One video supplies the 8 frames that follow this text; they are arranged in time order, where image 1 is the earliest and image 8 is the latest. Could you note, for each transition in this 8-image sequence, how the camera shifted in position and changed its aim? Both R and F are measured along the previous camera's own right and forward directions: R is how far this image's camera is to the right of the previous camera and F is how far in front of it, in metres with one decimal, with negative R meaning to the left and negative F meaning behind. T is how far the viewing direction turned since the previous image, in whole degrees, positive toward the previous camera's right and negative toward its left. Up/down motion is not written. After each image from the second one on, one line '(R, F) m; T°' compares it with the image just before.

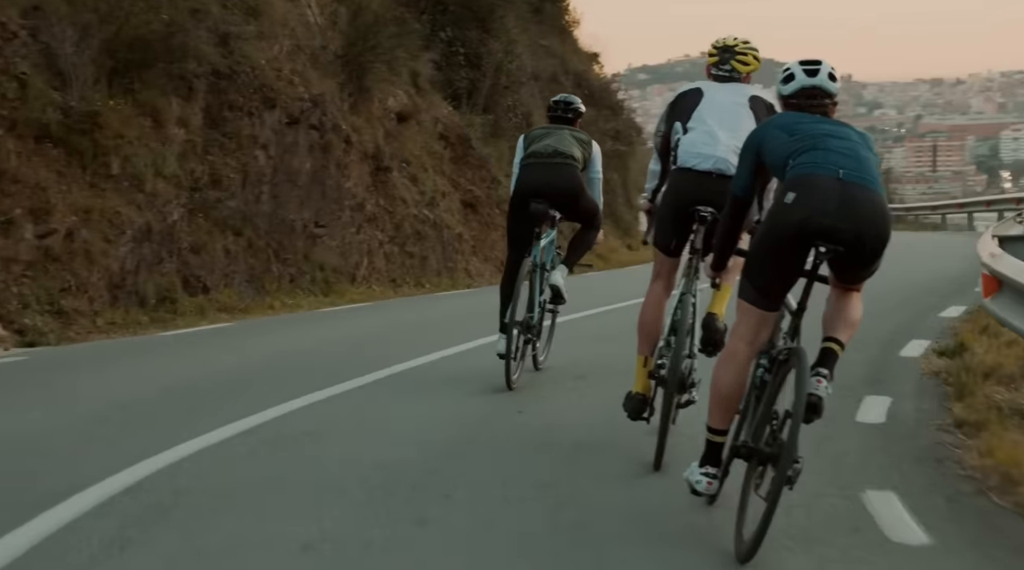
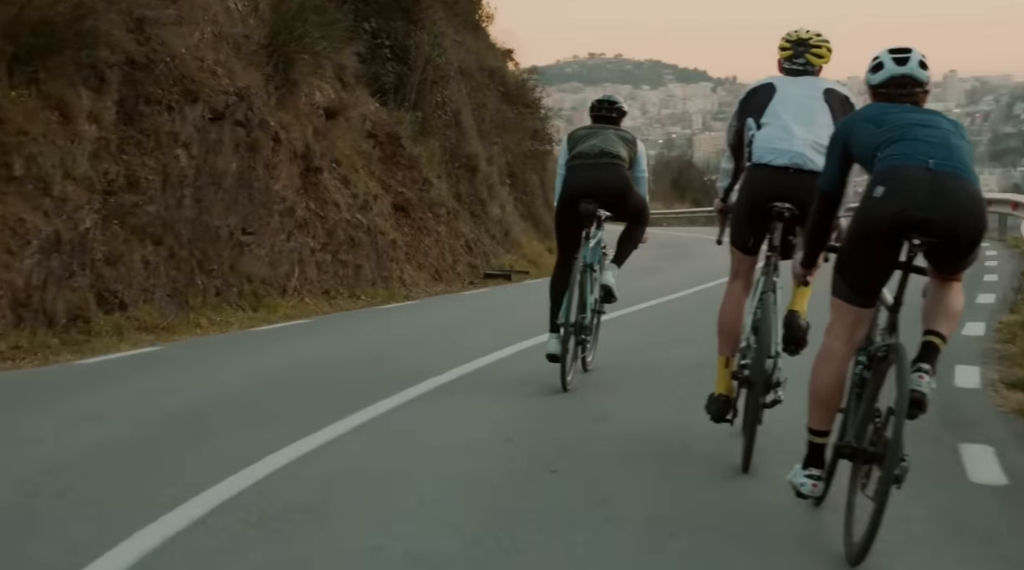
(-0.4, +0.8) m; +5°
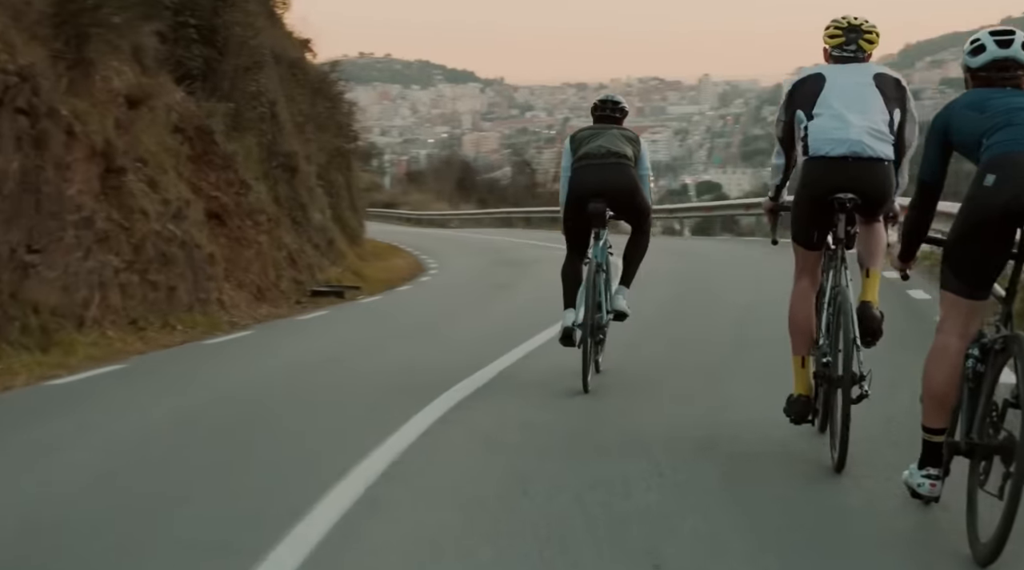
(-0.5, +1.5) m; +10°
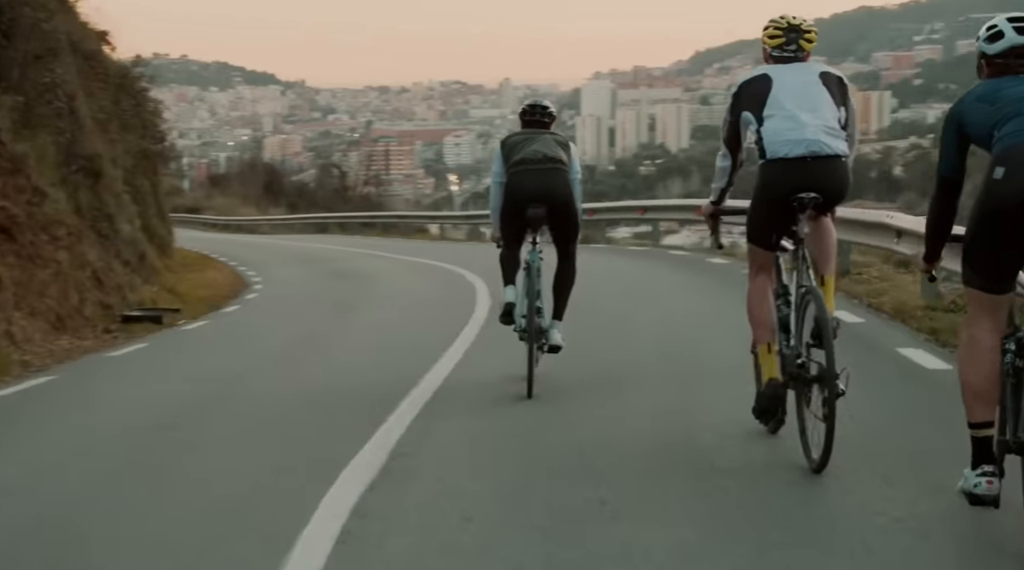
(-0.3, +1.2) m; +9°
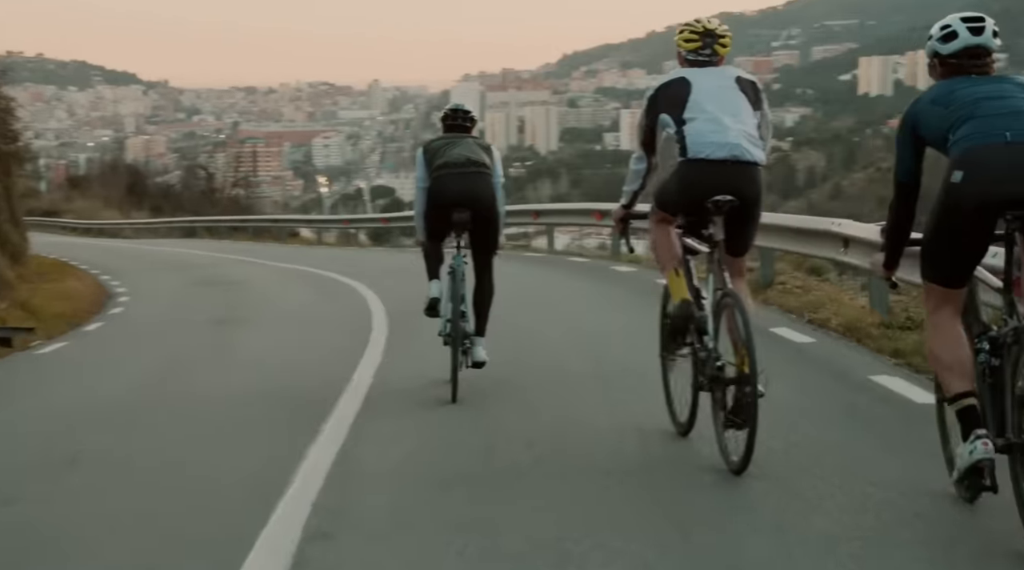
(-0.2, +0.8) m; +6°
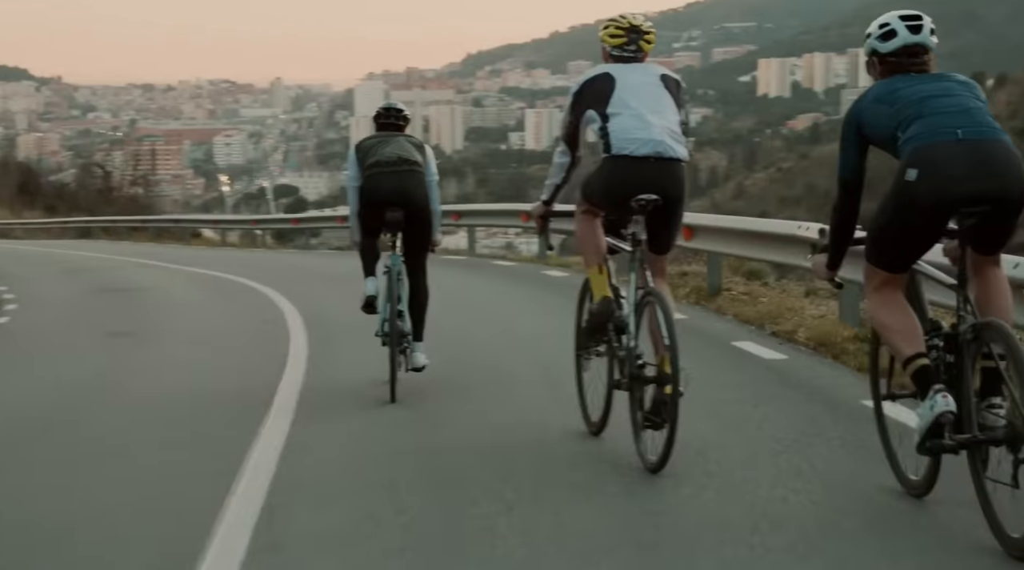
(-0.1, +0.4) m; +4°
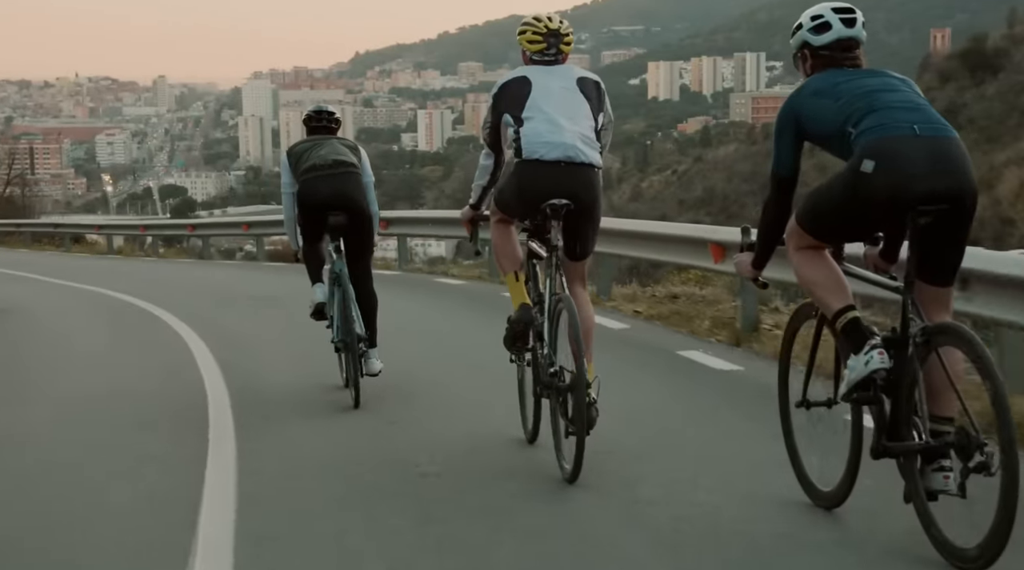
(-0.3, +0.8) m; +5°
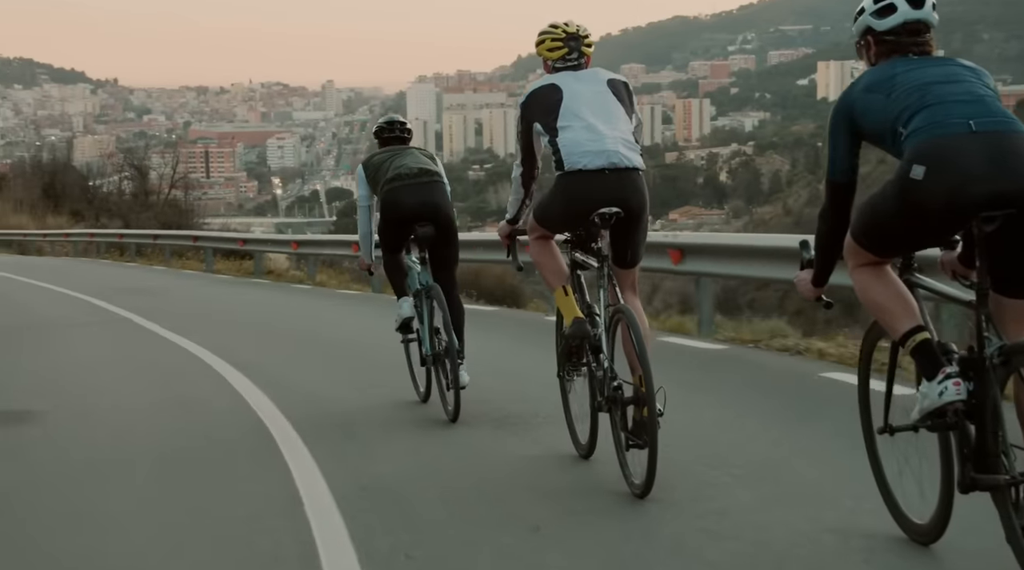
(+1.9, +1.3) m; -8°
